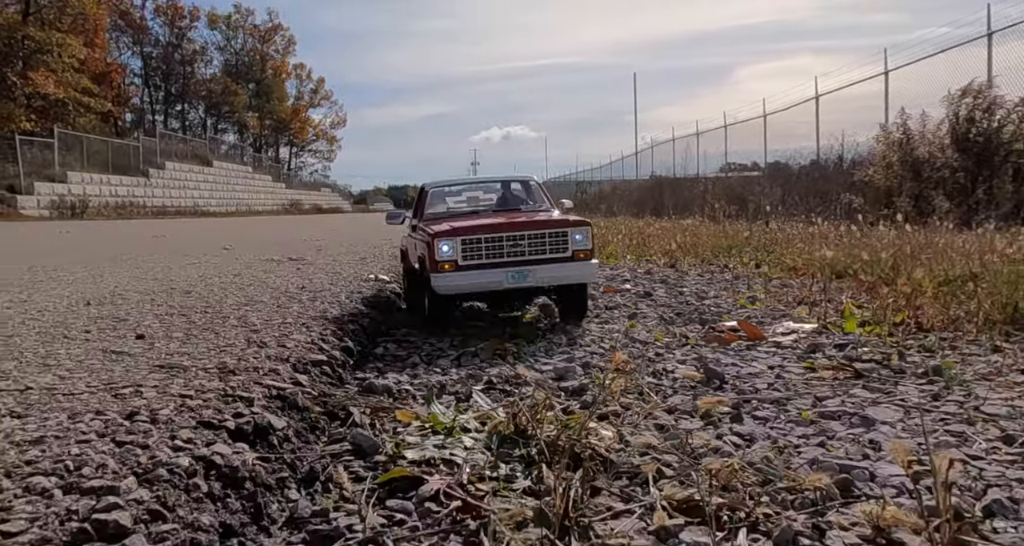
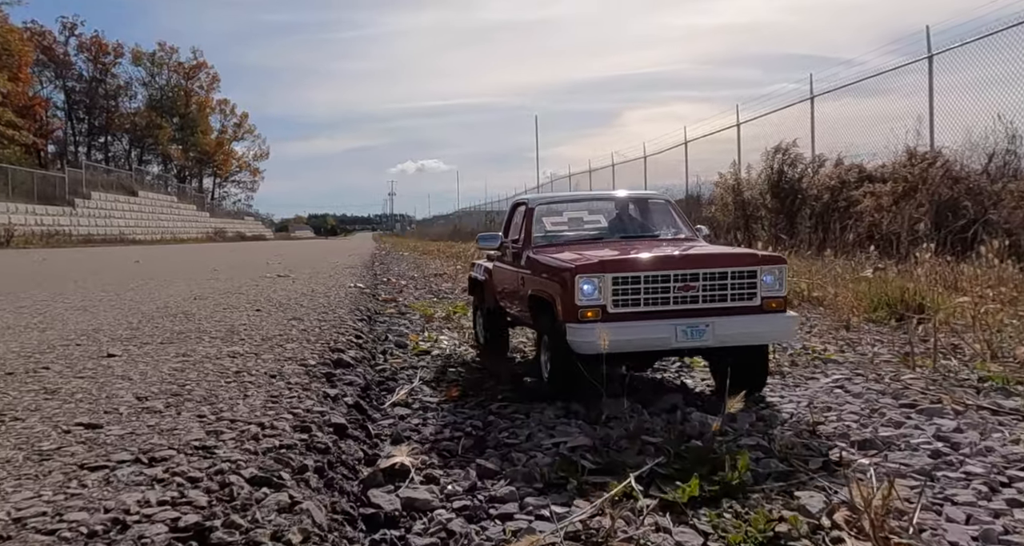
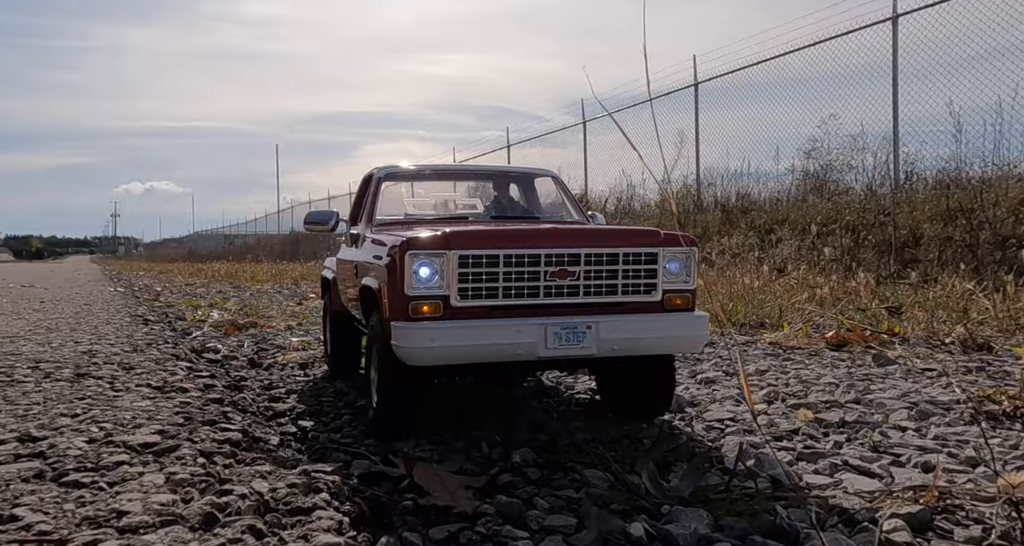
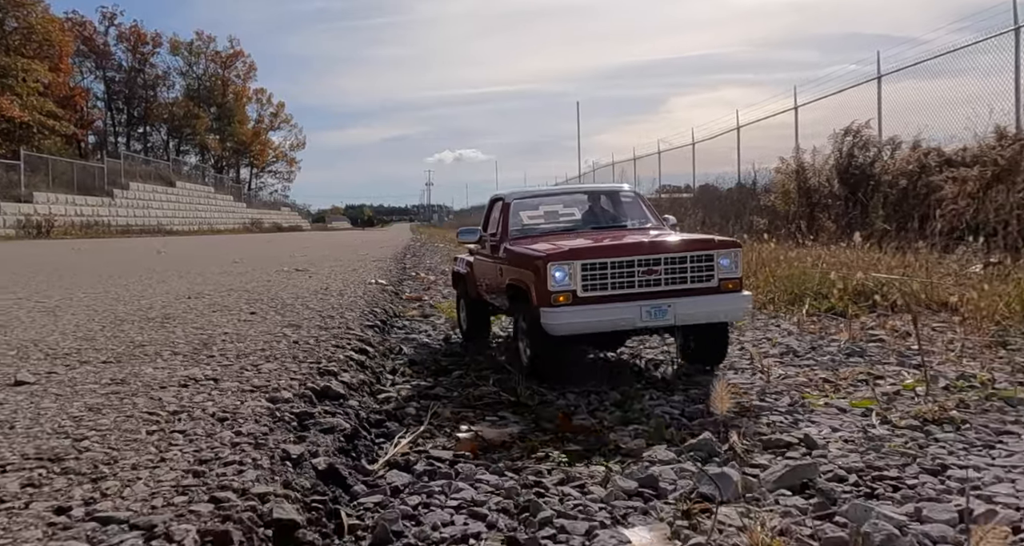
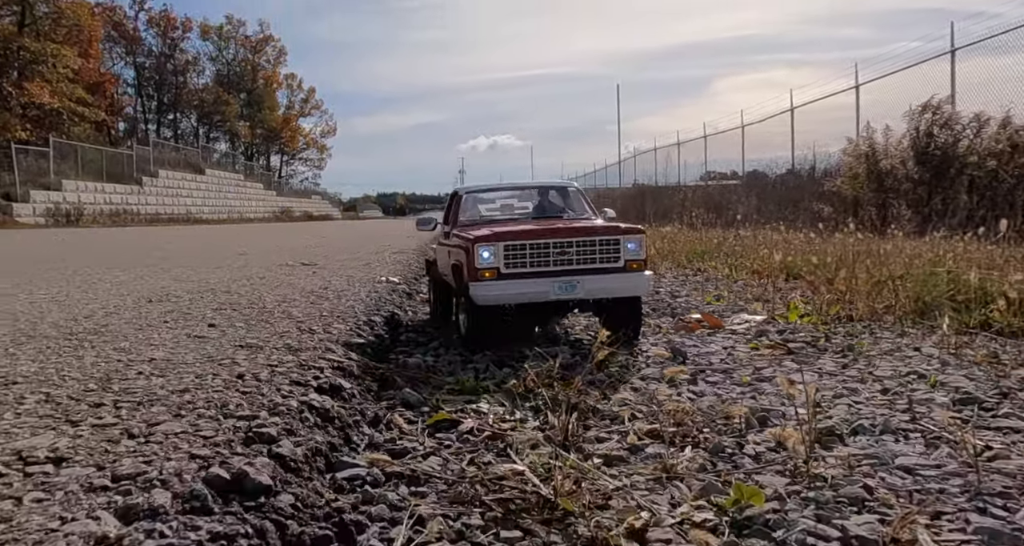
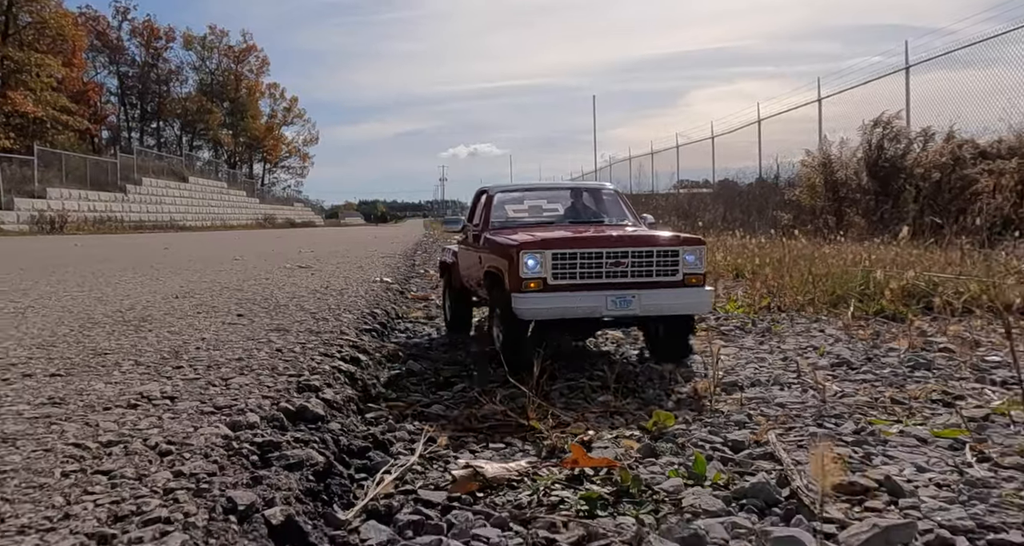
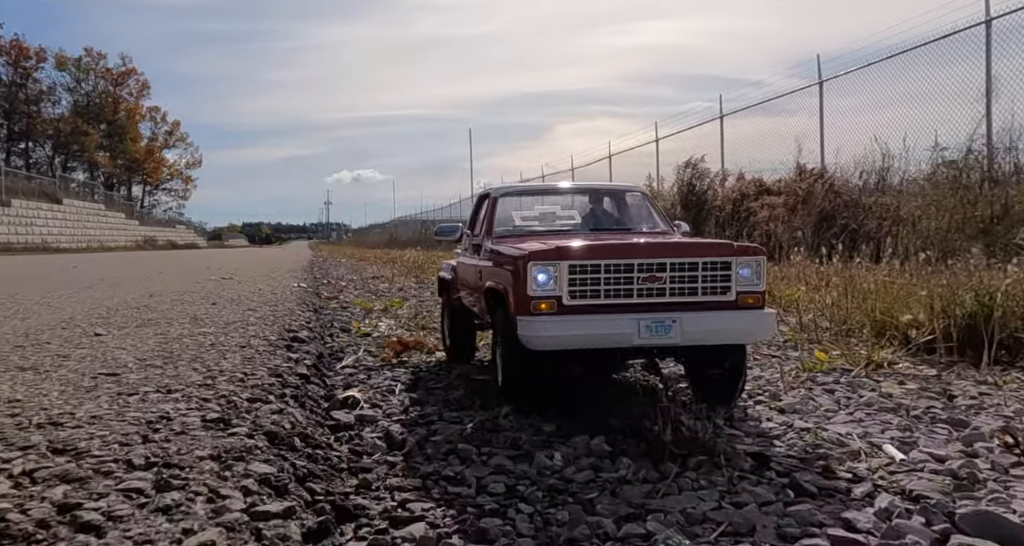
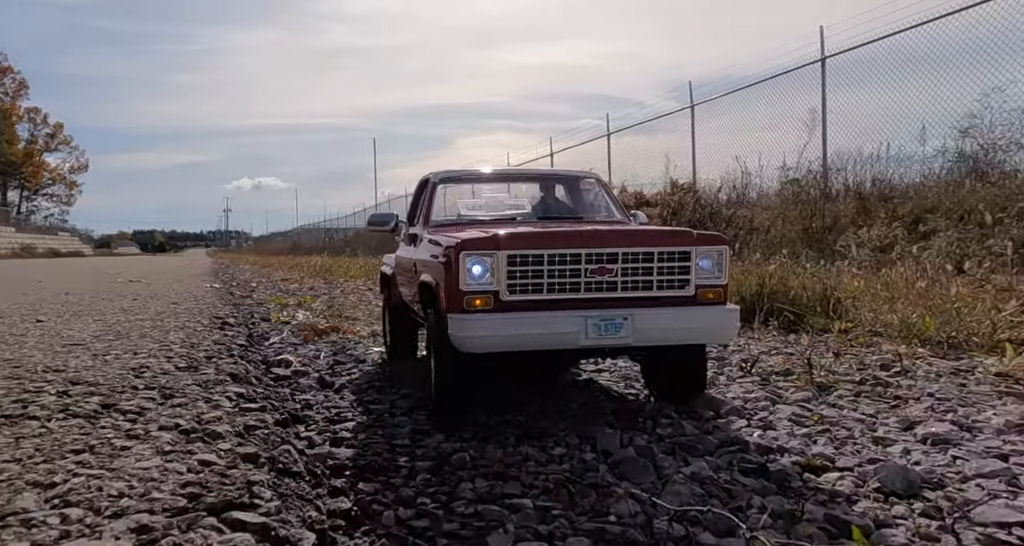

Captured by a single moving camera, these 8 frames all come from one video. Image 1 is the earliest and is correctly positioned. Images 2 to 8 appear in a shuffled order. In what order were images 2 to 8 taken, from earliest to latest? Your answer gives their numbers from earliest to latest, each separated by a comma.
5, 6, 4, 2, 7, 8, 3
